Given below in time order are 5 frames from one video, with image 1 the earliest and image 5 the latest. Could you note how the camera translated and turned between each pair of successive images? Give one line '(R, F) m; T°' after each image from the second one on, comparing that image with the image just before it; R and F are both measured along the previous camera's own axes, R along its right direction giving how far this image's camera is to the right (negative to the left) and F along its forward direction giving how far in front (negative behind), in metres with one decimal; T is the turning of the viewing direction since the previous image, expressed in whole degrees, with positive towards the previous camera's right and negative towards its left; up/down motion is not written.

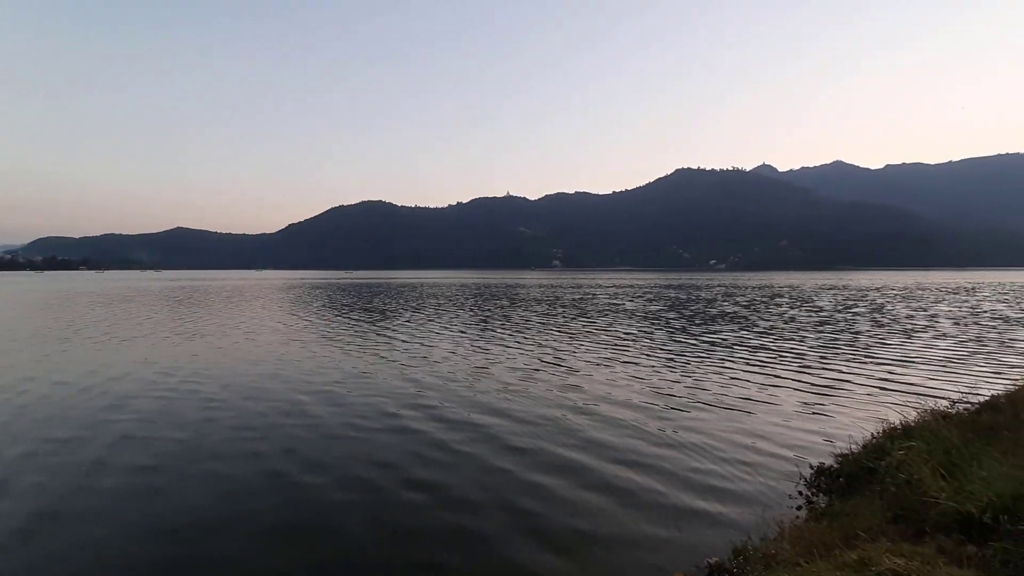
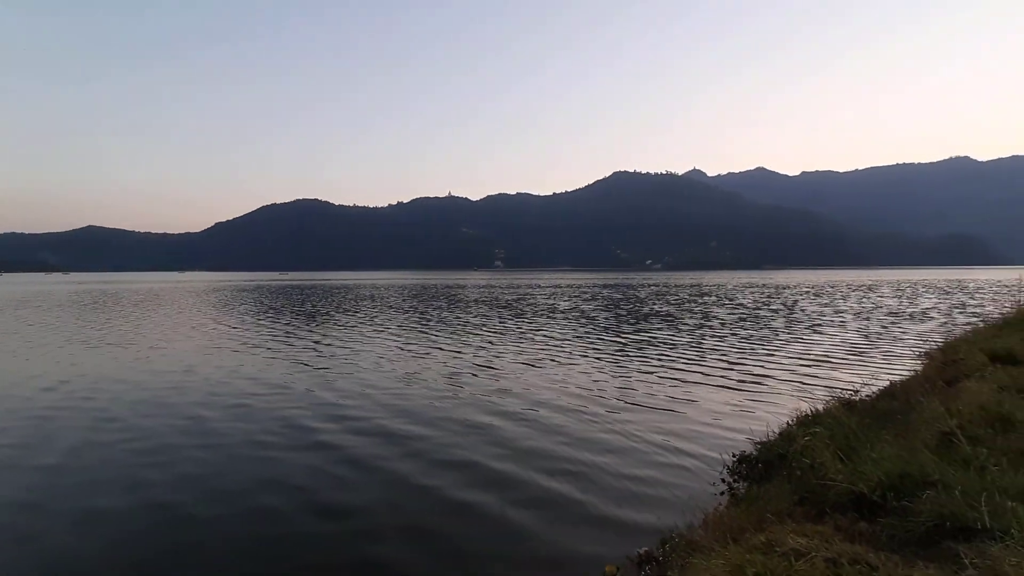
(+0.7, +0.1) m; +7°
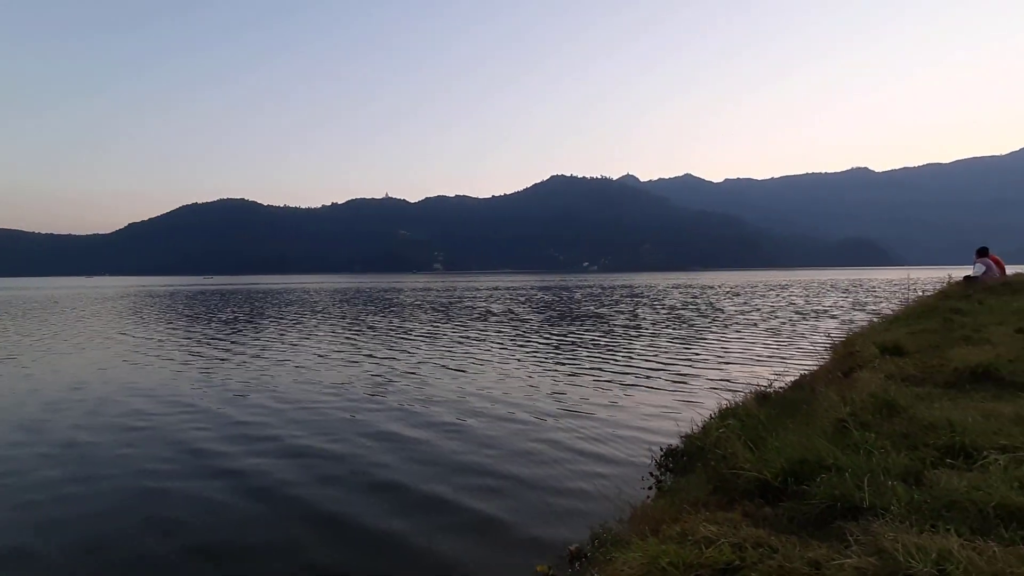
(+0.7, 0.0) m; +7°
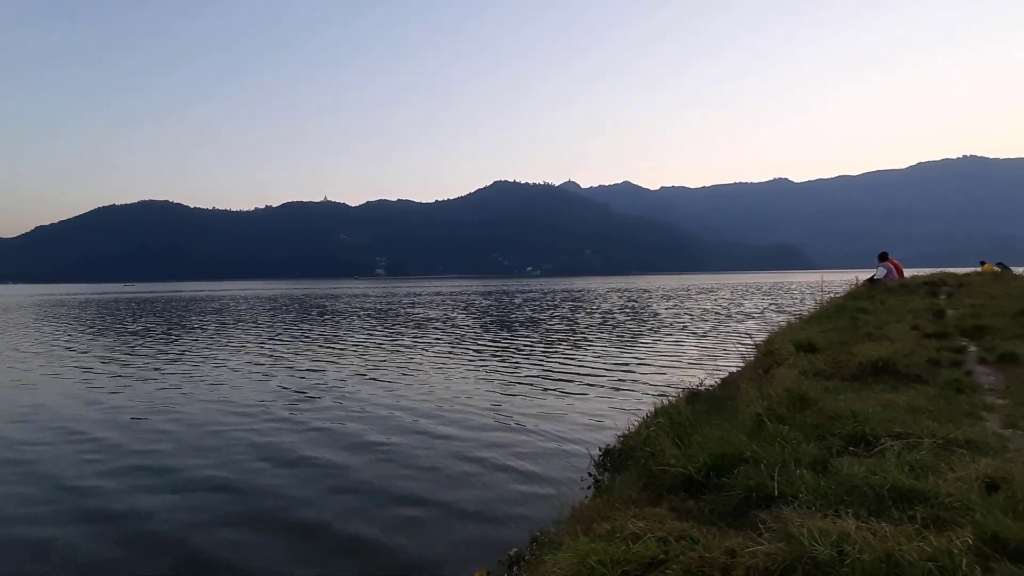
(+0.6, 0.0) m; +6°
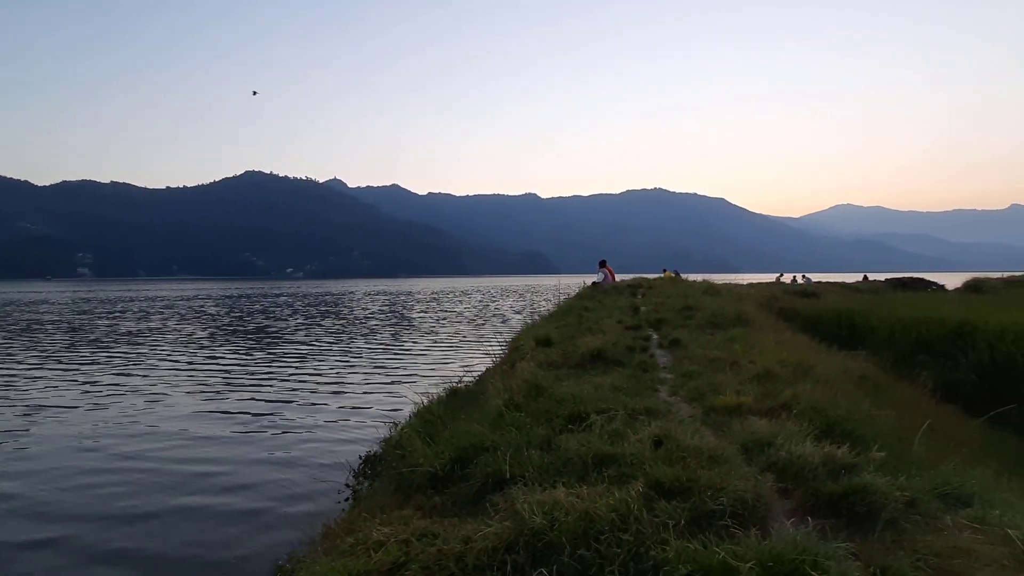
(+1.0, -0.1) m; +26°
